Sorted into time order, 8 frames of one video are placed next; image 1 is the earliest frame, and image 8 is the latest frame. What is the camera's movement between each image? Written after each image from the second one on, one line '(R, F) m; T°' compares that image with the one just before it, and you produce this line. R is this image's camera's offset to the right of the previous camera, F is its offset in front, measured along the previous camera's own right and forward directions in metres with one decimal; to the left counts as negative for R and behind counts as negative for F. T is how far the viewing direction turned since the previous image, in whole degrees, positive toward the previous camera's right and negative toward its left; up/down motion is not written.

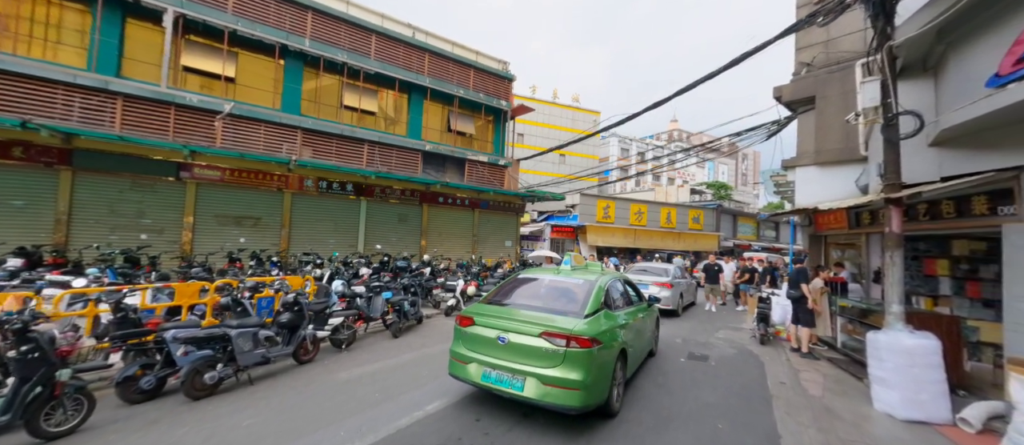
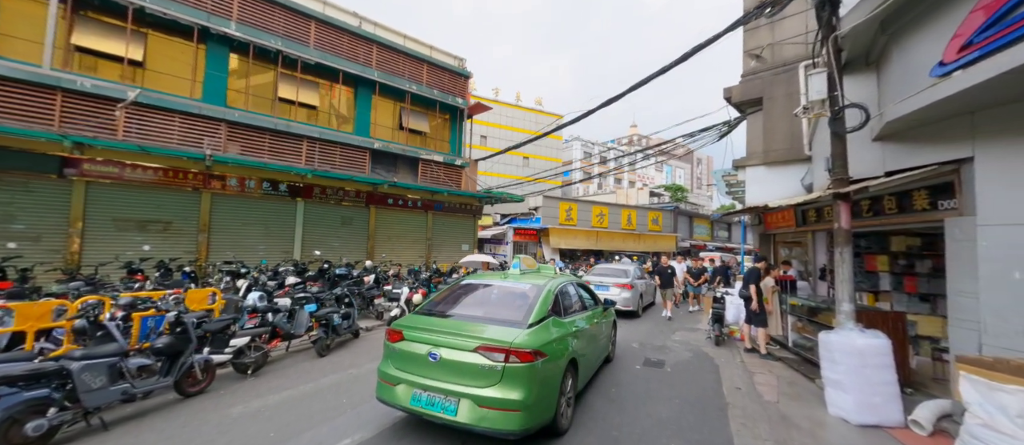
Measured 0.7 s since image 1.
(+0.4, +0.5) m; +5°
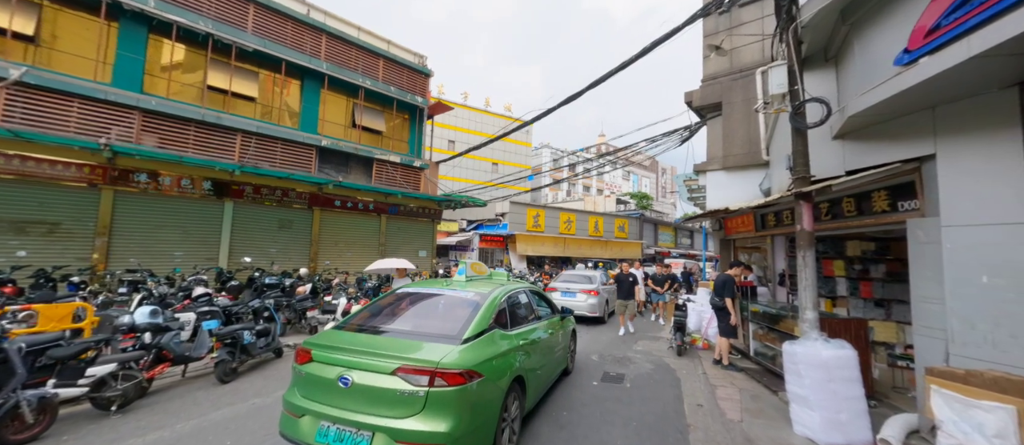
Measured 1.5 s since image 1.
(+0.4, +0.5) m; +5°
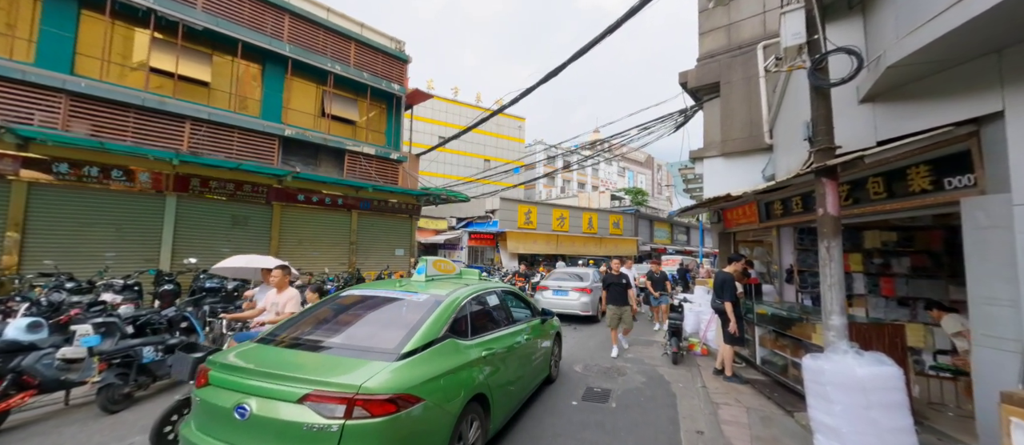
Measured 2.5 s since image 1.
(+0.4, +0.8) m; +1°
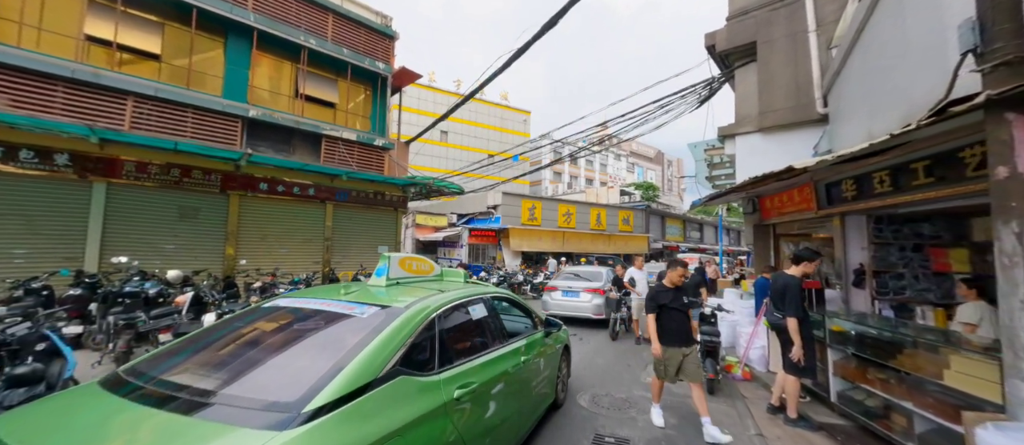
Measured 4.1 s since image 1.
(+0.3, +1.2) m; -1°
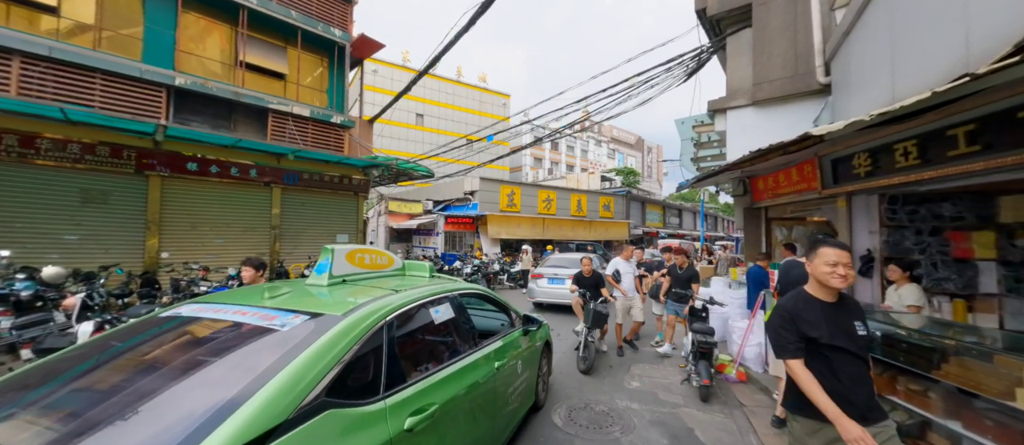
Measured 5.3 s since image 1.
(+0.2, +0.7) m; +3°
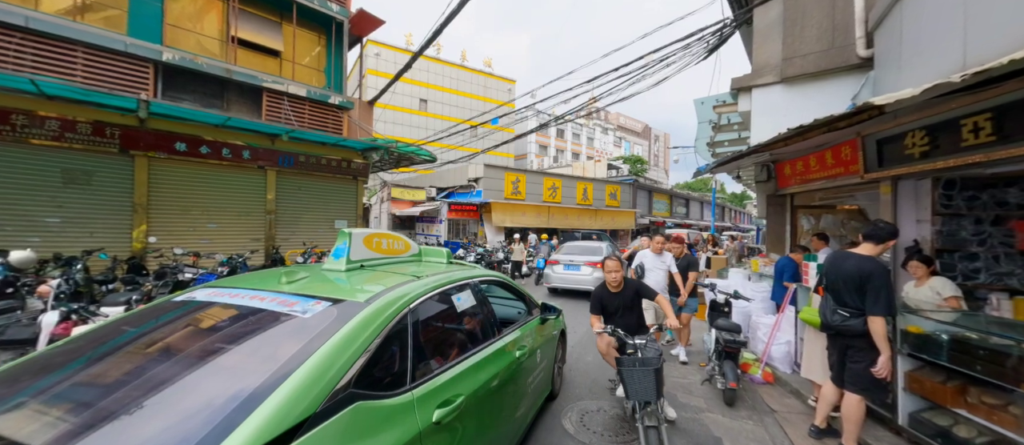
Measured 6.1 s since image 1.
(0.0, +0.4) m; -1°
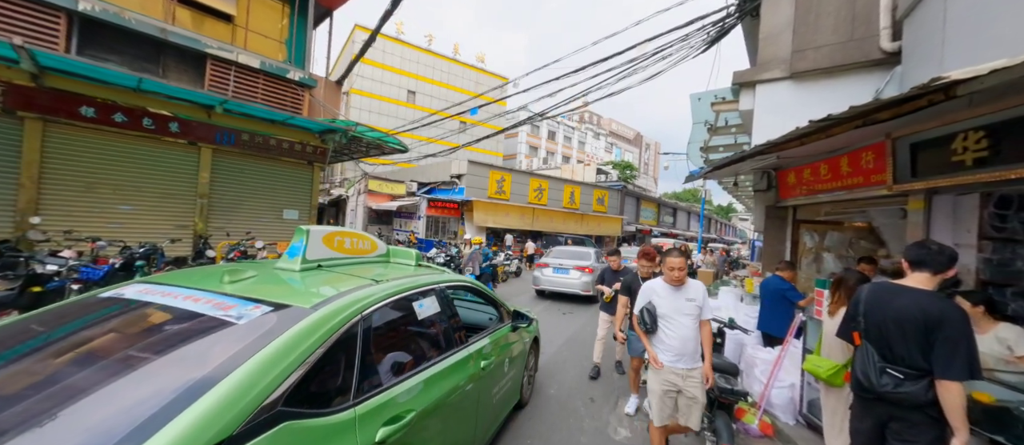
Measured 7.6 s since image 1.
(+0.4, +0.8) m; +2°
